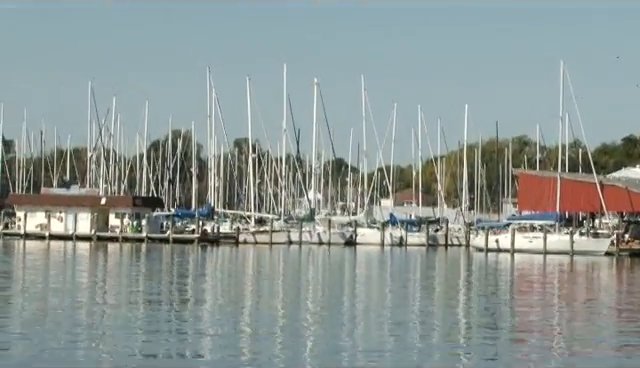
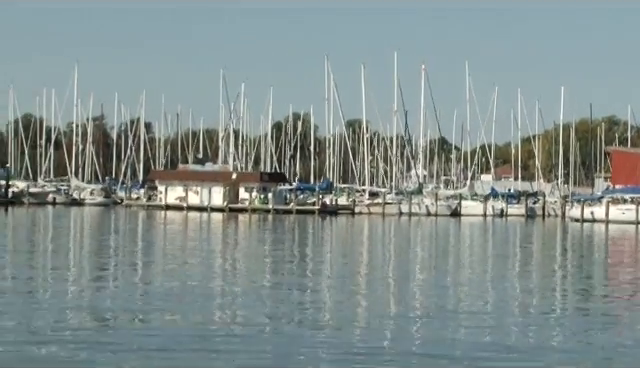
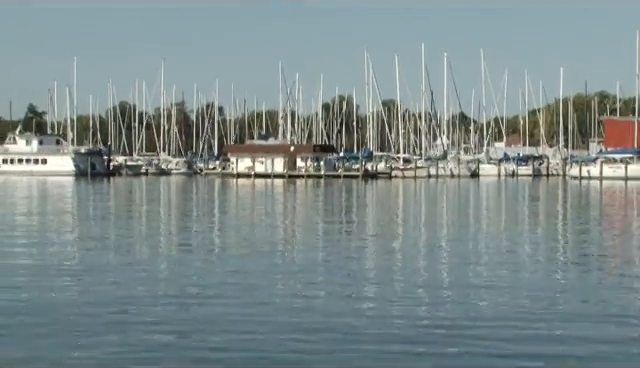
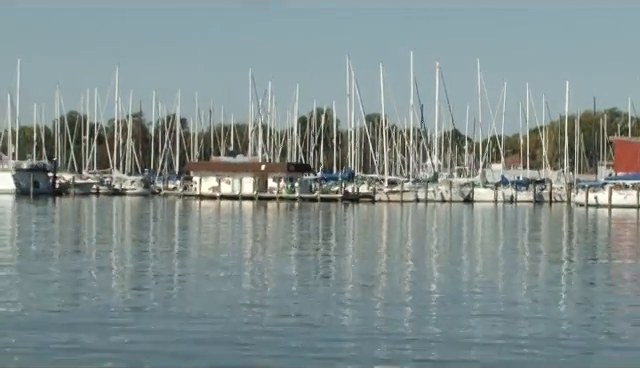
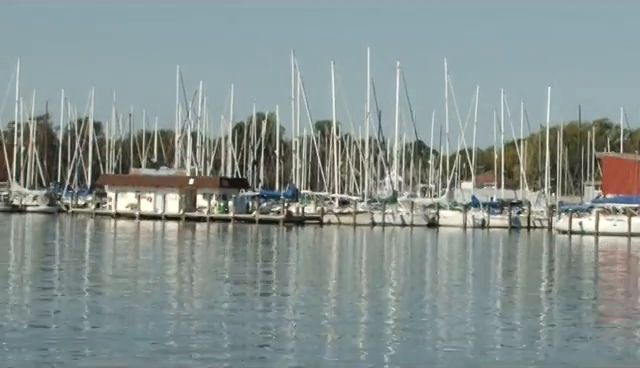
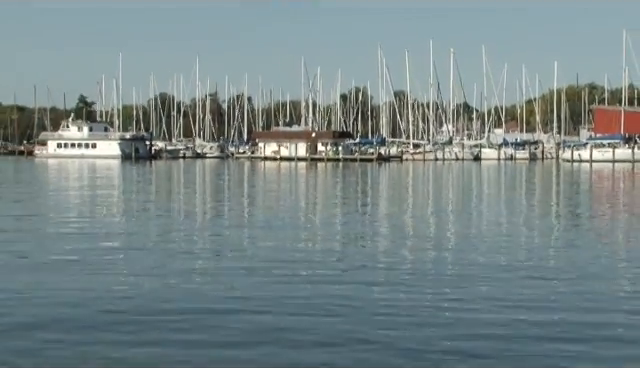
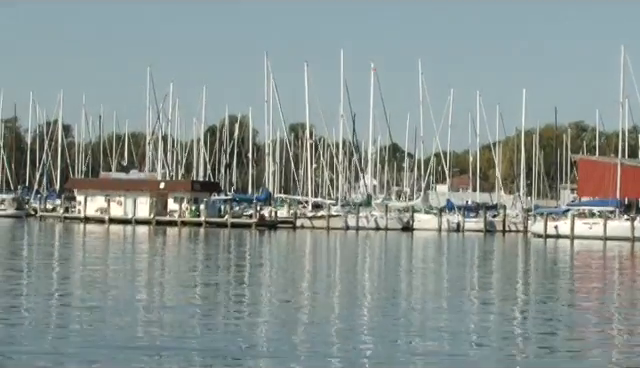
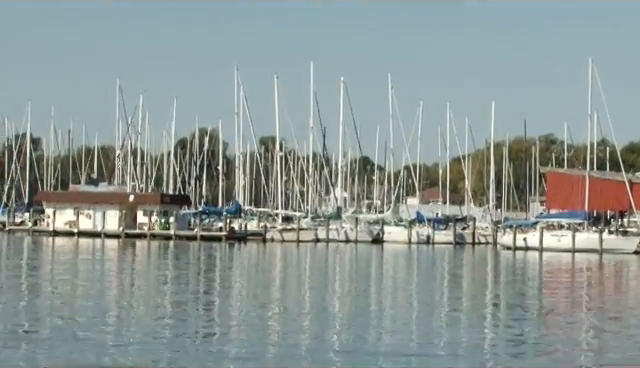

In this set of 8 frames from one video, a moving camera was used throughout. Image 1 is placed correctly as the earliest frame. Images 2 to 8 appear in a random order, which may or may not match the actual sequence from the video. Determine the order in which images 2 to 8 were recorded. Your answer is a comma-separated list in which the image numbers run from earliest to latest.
8, 7, 5, 2, 4, 3, 6
